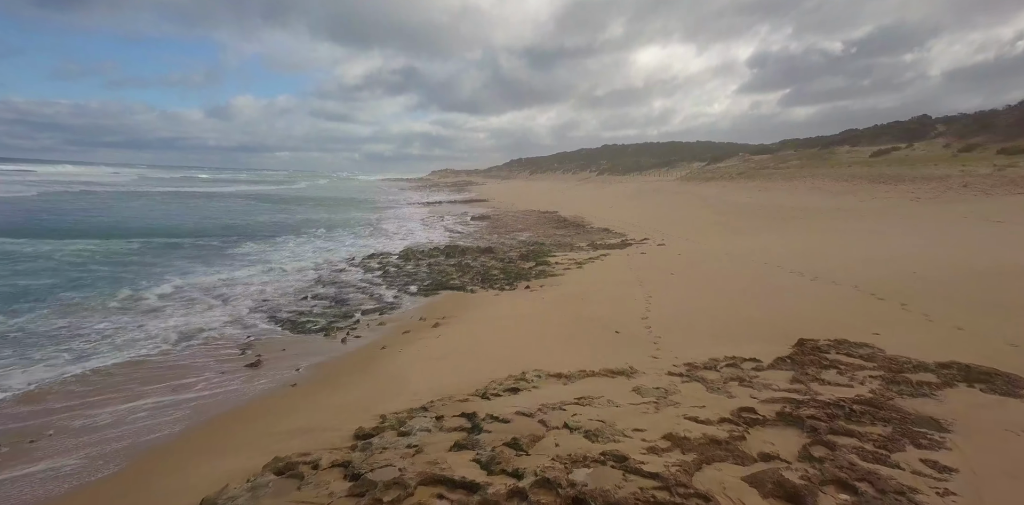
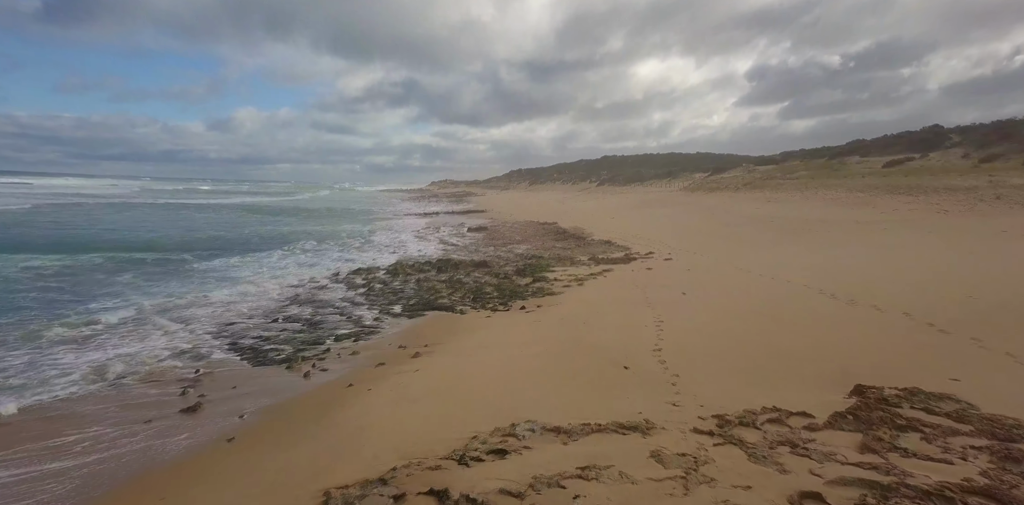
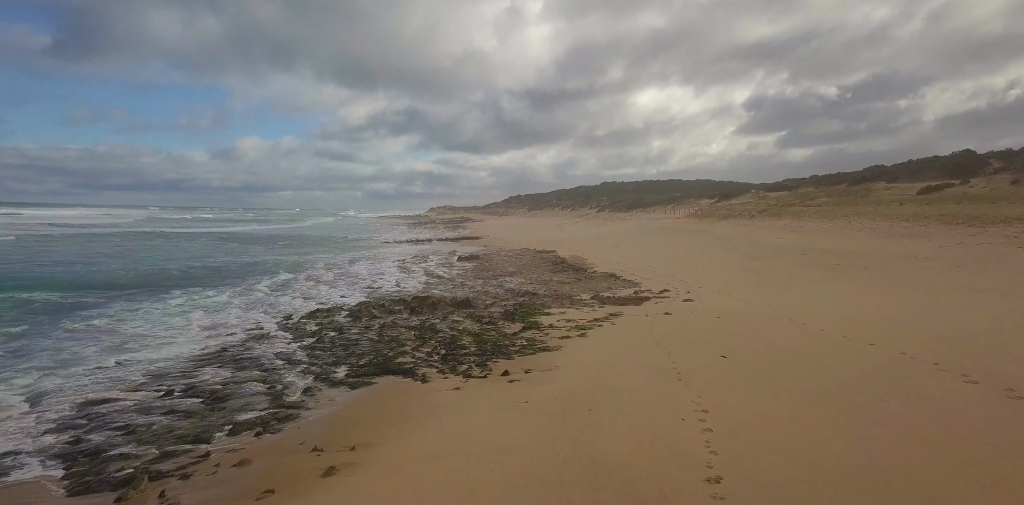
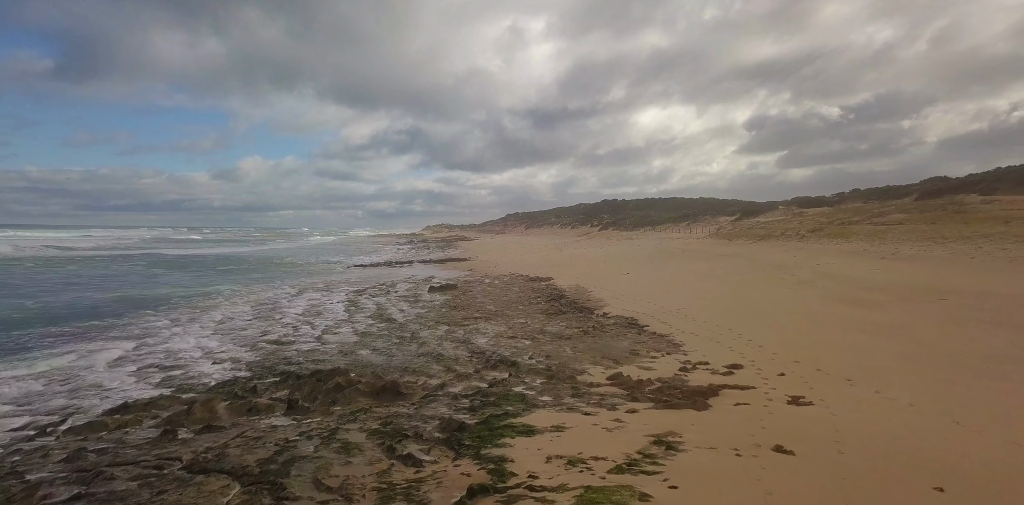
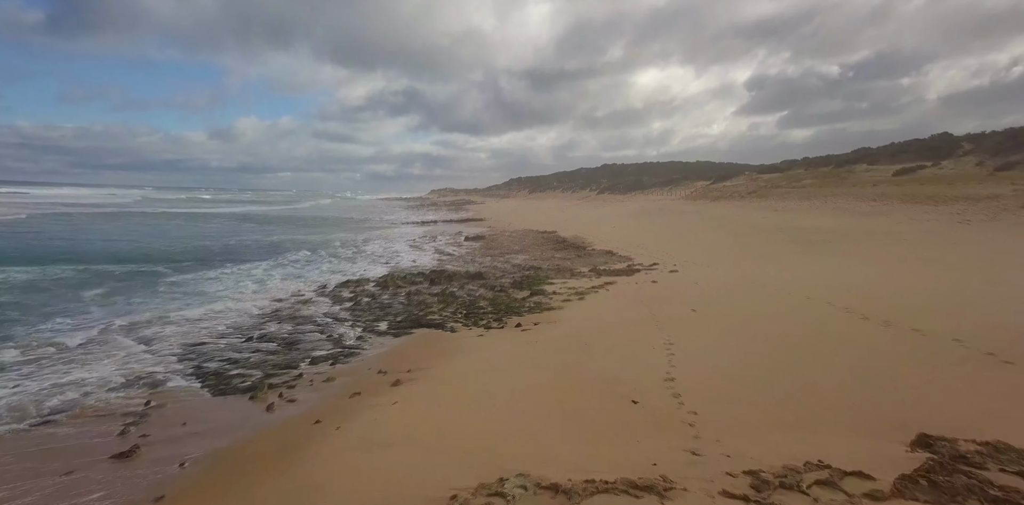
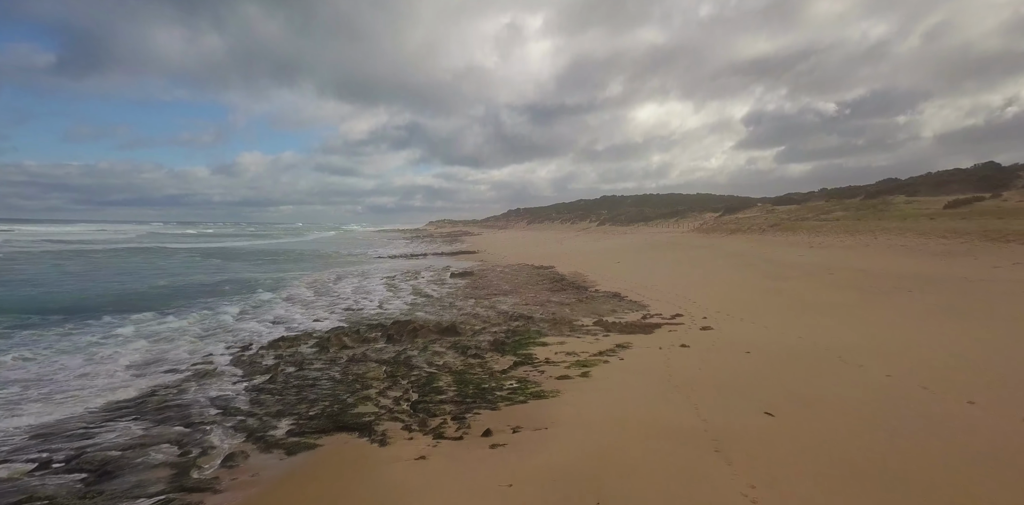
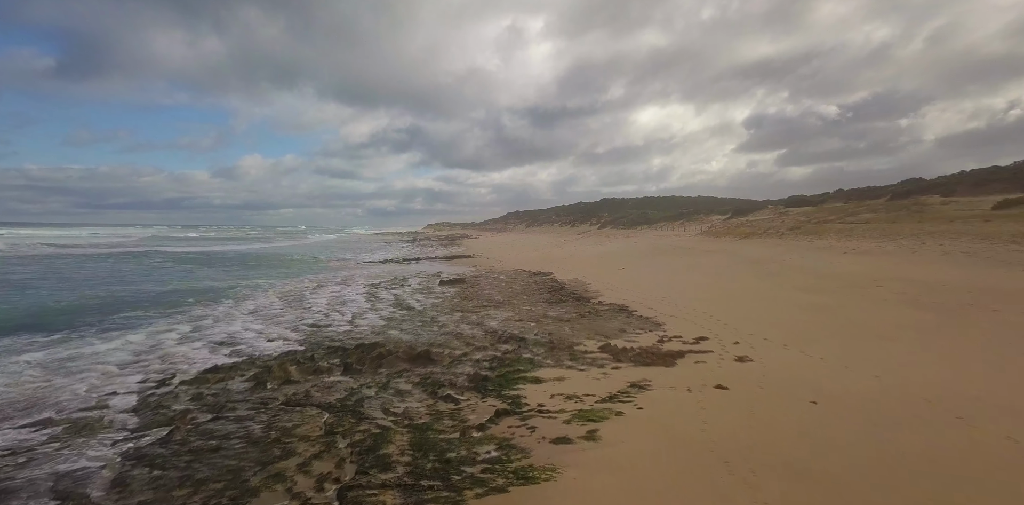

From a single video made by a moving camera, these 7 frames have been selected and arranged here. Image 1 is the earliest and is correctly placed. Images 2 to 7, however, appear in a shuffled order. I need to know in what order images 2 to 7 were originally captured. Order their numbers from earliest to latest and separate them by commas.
2, 5, 3, 6, 7, 4
